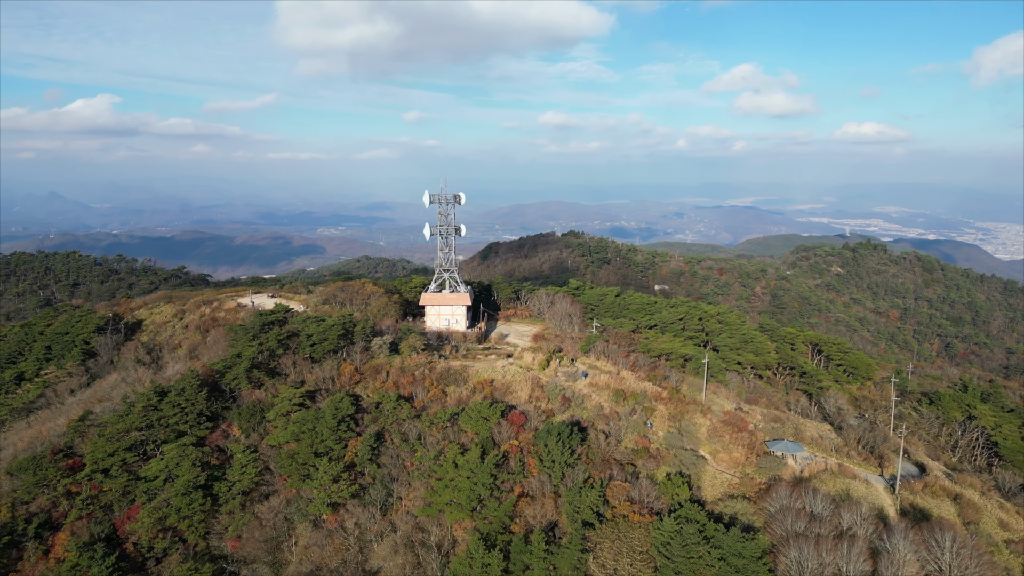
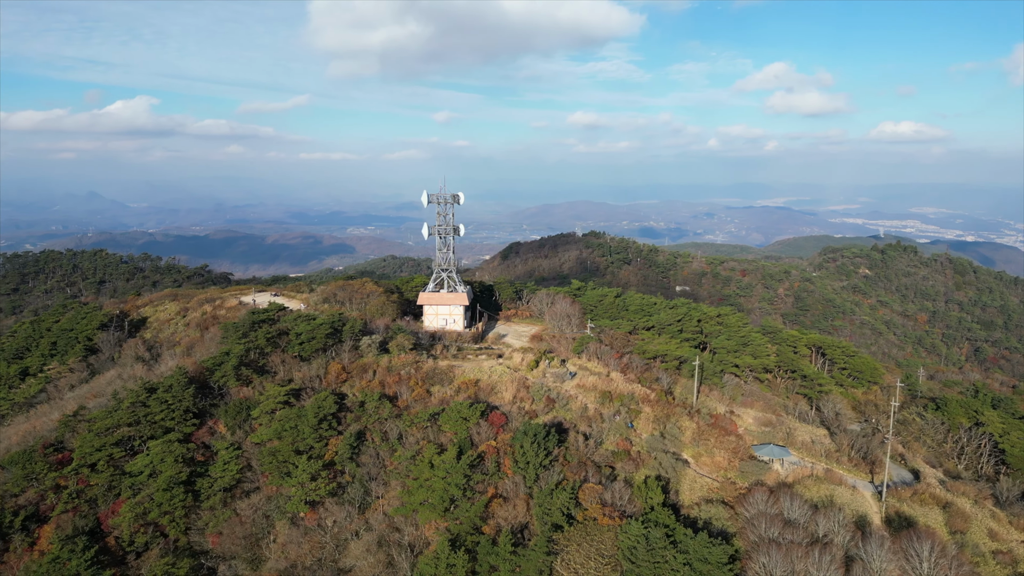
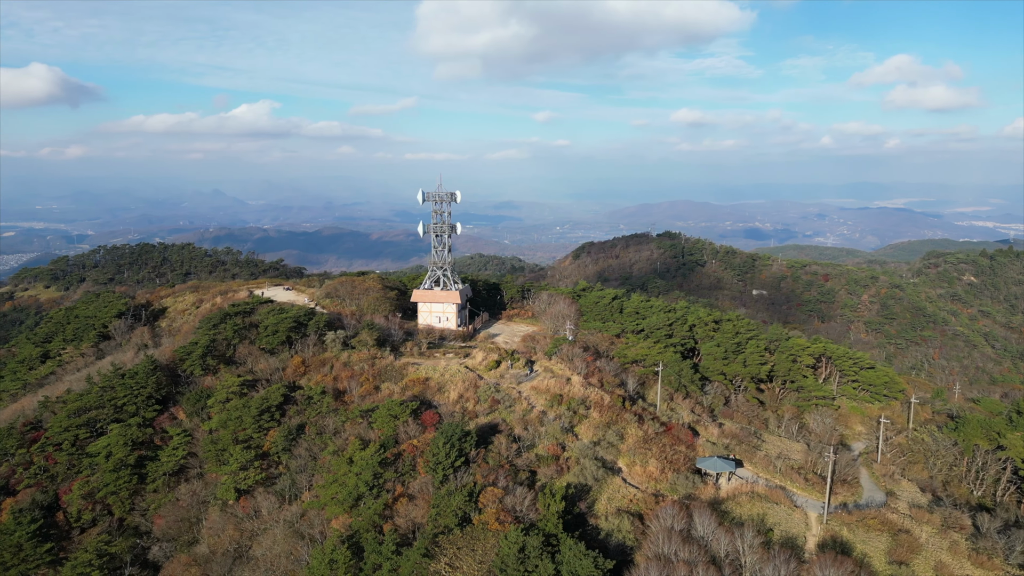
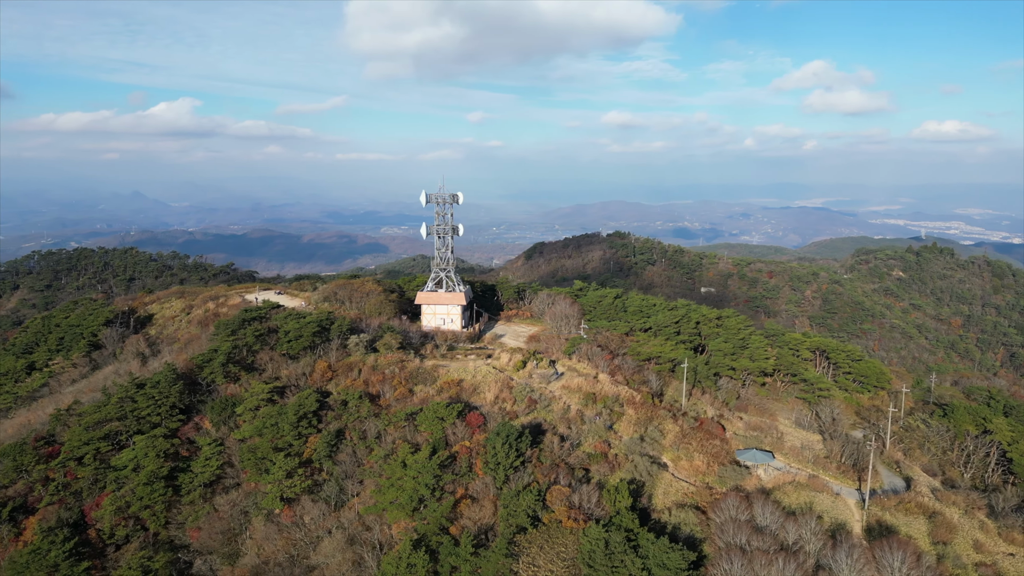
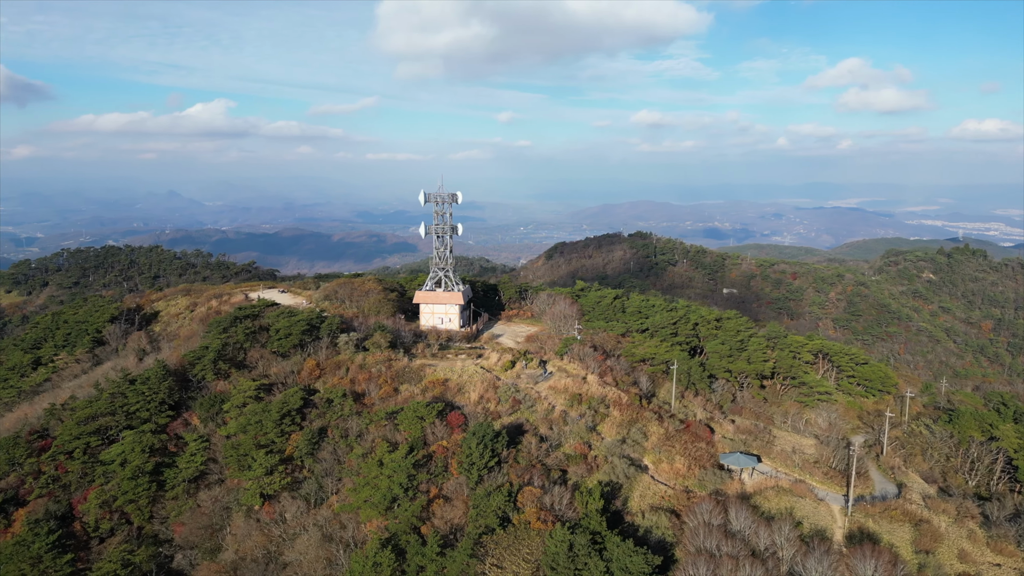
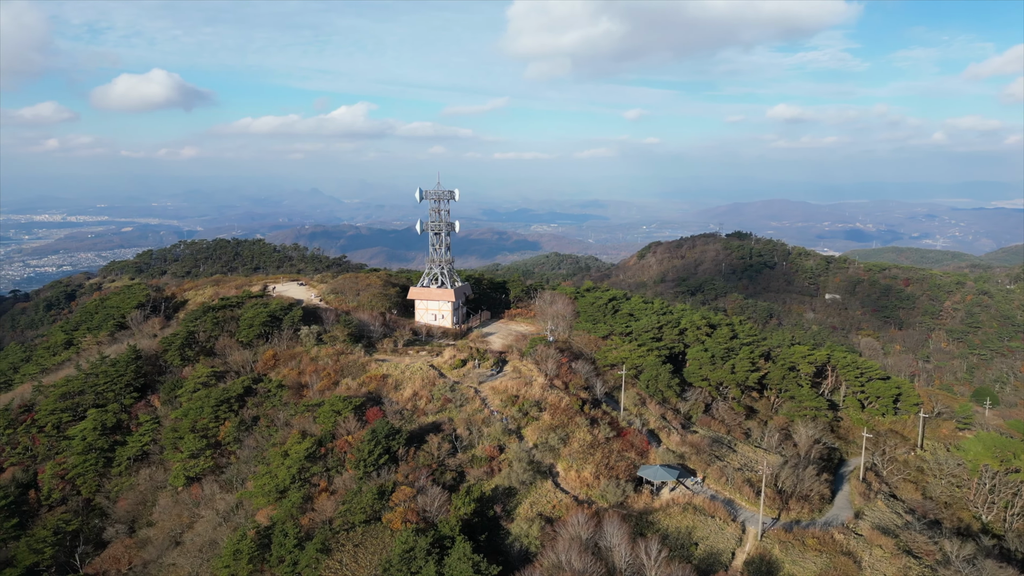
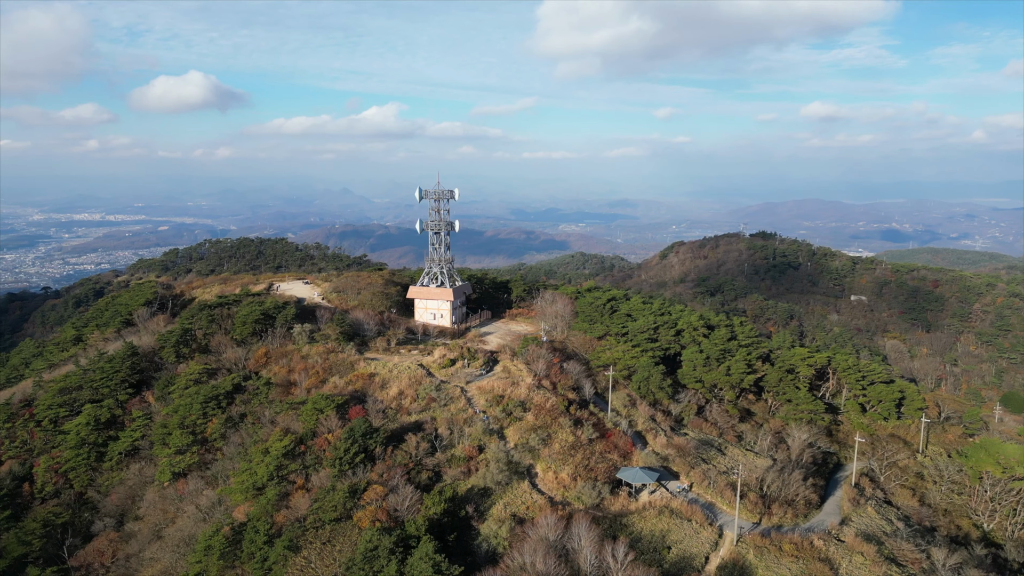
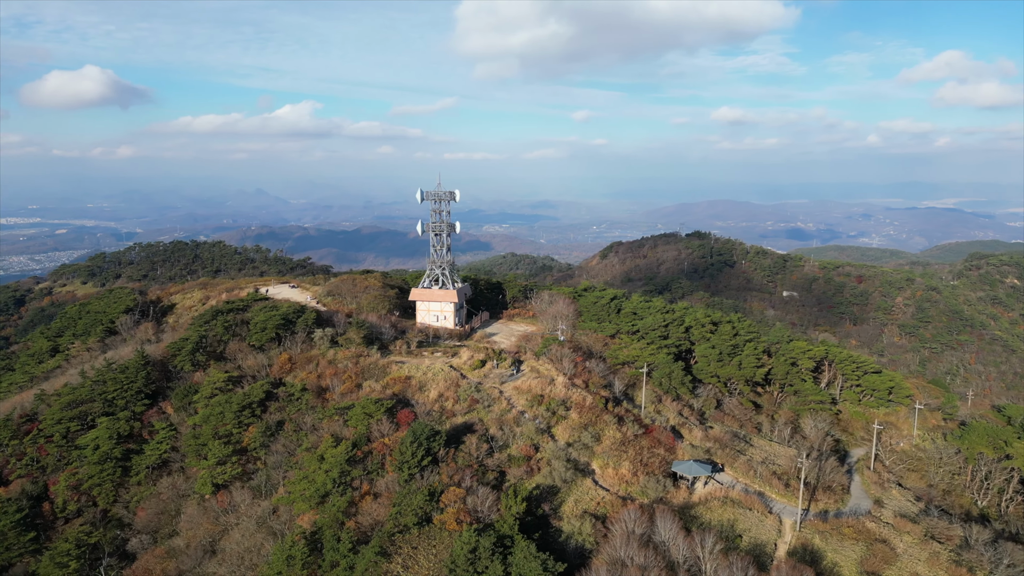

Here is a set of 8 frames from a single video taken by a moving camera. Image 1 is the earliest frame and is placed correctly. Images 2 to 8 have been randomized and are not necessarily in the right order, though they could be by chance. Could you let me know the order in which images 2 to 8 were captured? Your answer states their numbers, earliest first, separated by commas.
2, 4, 5, 3, 8, 6, 7
